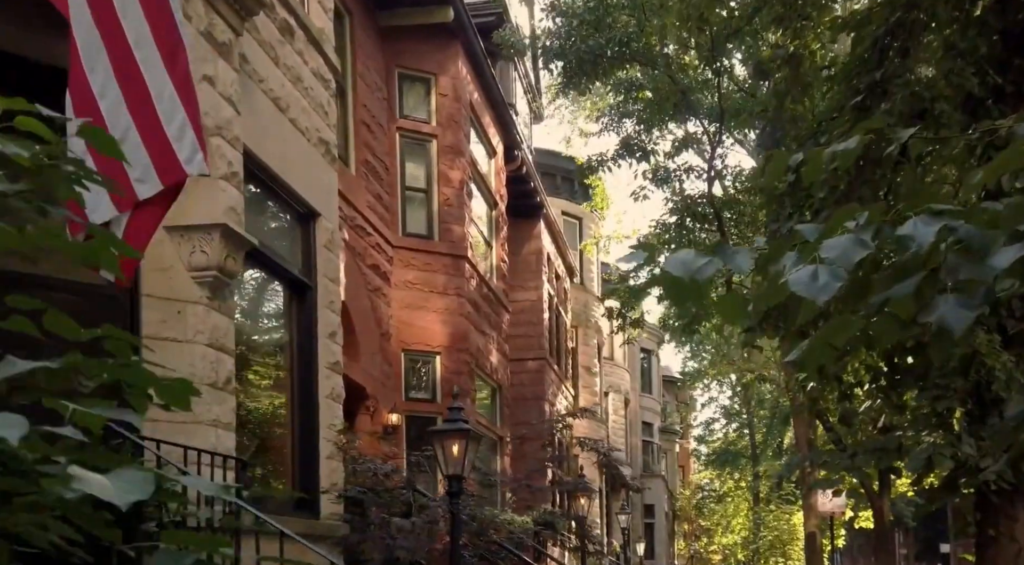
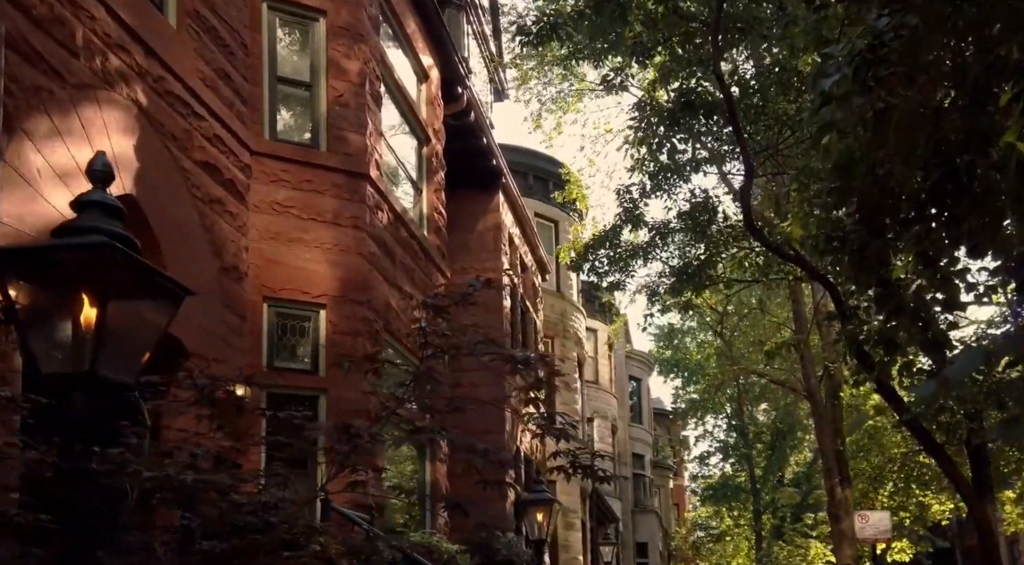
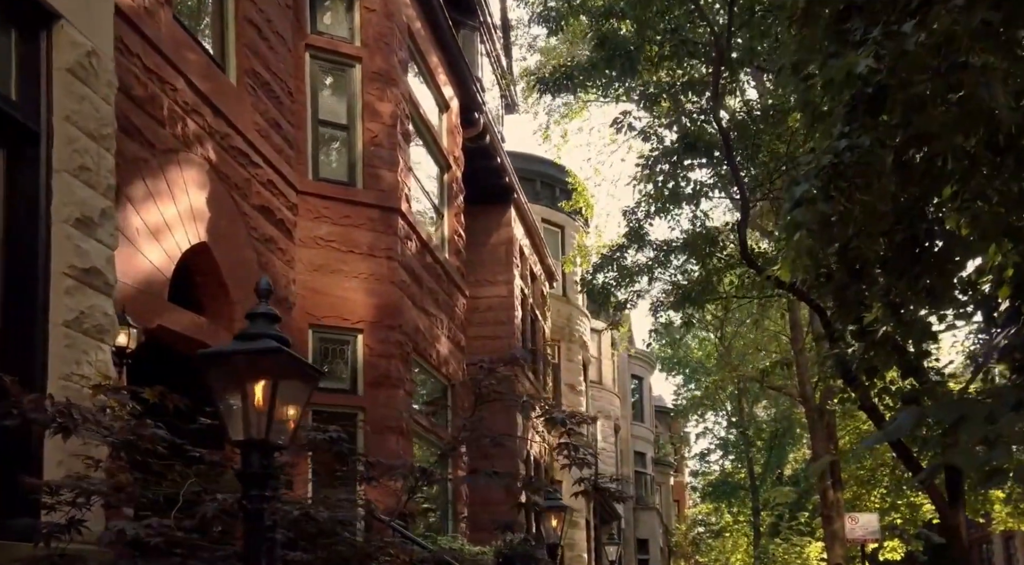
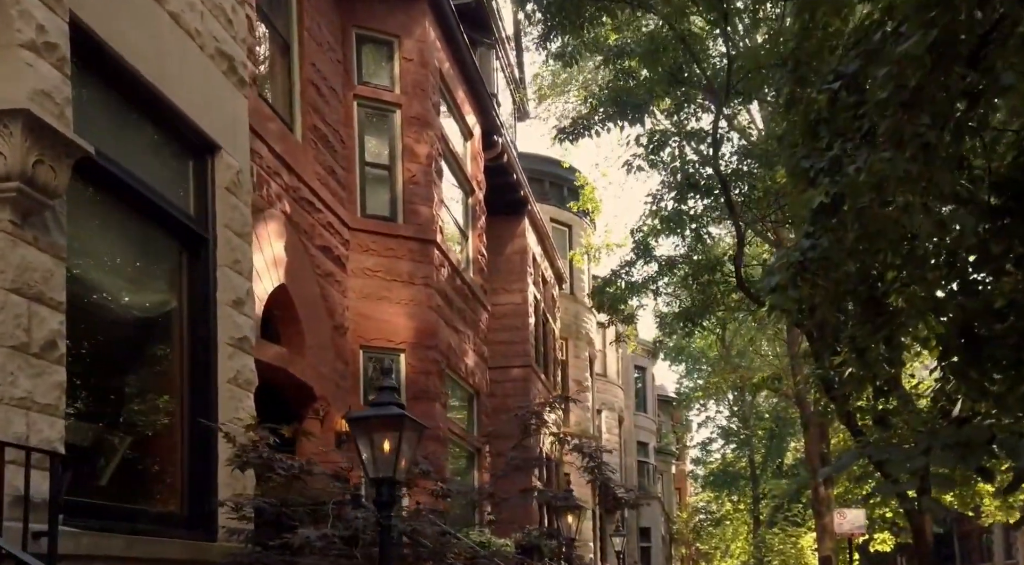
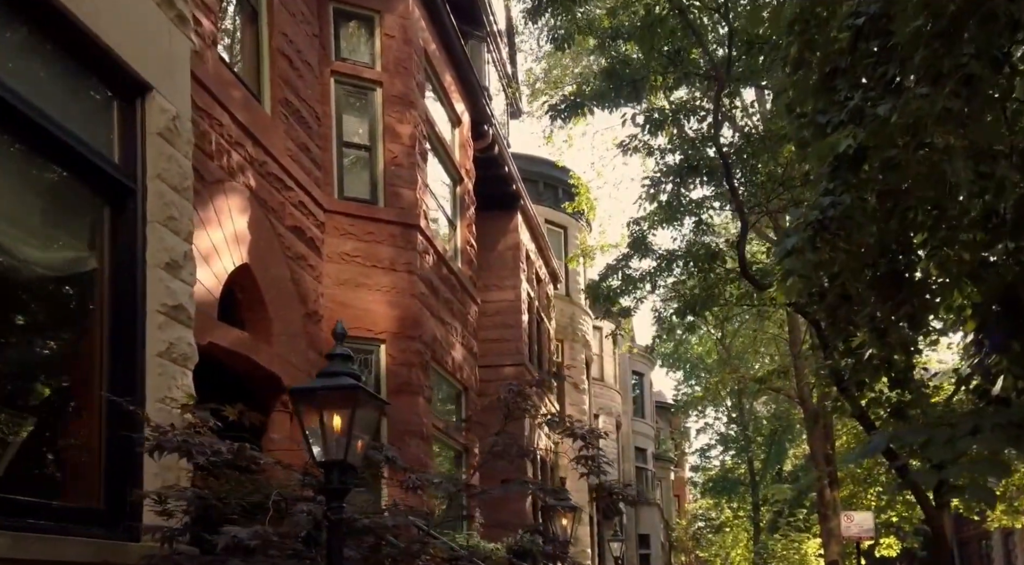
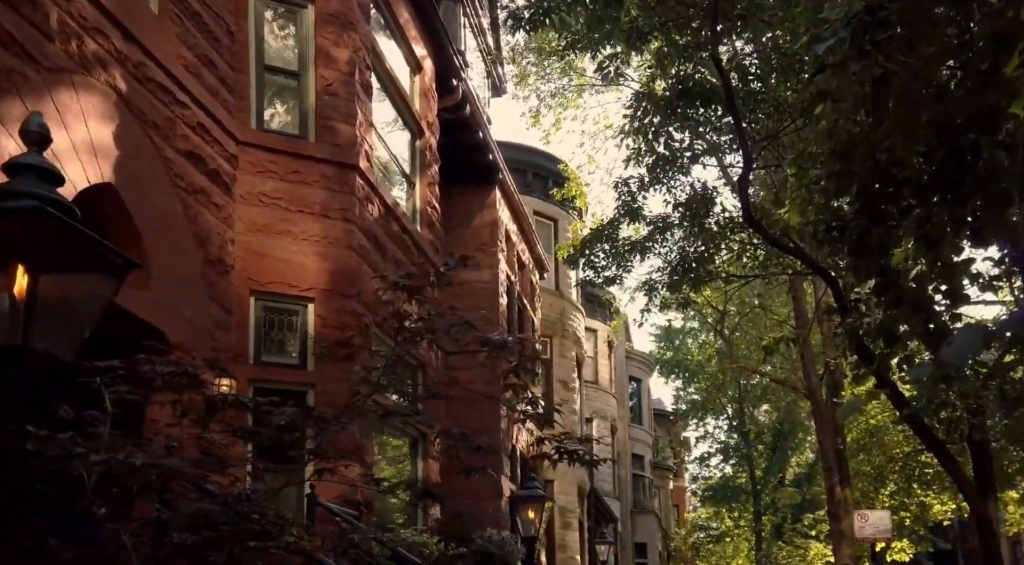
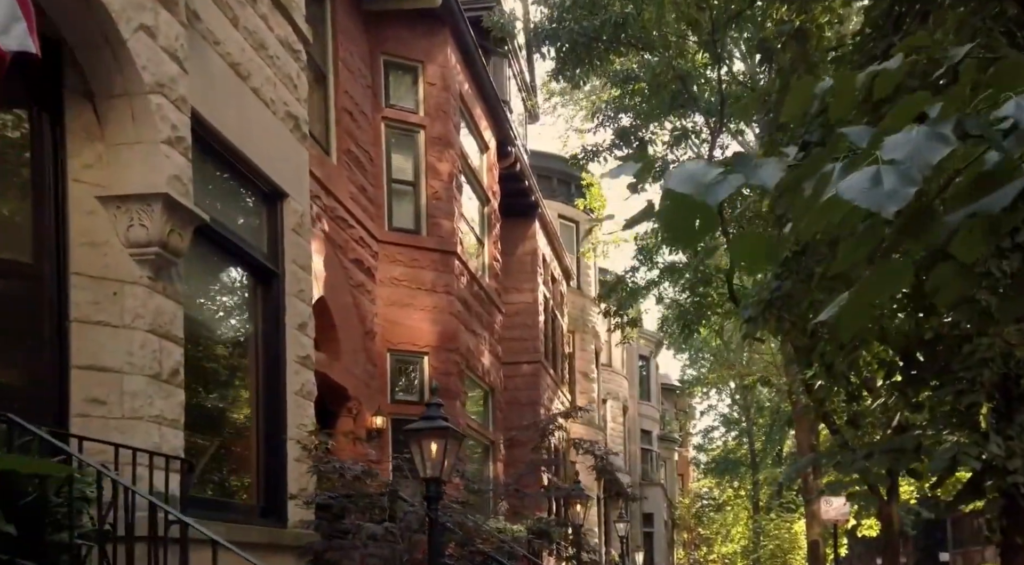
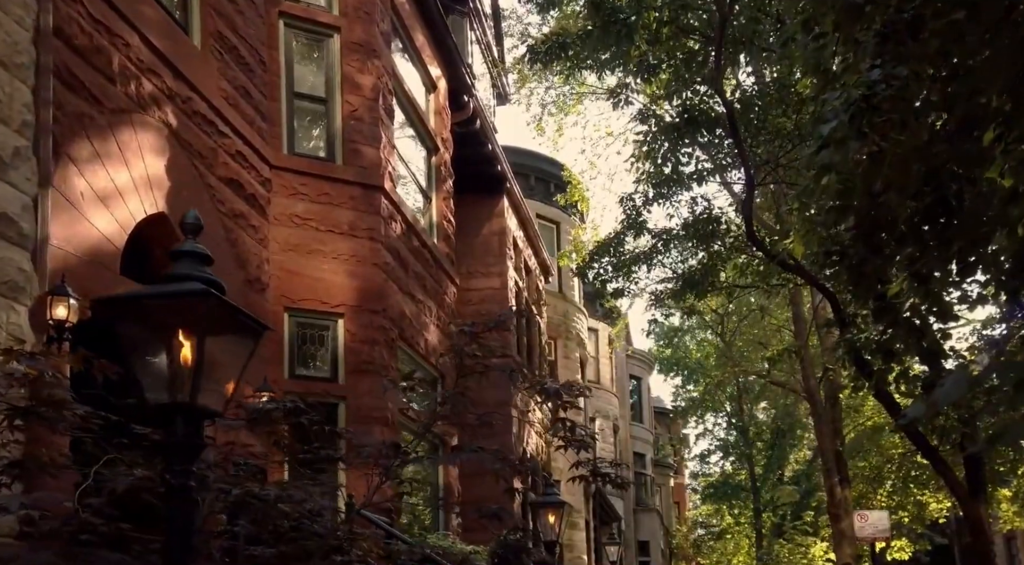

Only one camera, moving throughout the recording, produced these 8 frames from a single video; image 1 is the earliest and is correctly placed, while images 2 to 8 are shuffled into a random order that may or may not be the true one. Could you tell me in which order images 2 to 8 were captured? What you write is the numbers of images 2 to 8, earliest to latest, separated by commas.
7, 4, 5, 3, 8, 2, 6
